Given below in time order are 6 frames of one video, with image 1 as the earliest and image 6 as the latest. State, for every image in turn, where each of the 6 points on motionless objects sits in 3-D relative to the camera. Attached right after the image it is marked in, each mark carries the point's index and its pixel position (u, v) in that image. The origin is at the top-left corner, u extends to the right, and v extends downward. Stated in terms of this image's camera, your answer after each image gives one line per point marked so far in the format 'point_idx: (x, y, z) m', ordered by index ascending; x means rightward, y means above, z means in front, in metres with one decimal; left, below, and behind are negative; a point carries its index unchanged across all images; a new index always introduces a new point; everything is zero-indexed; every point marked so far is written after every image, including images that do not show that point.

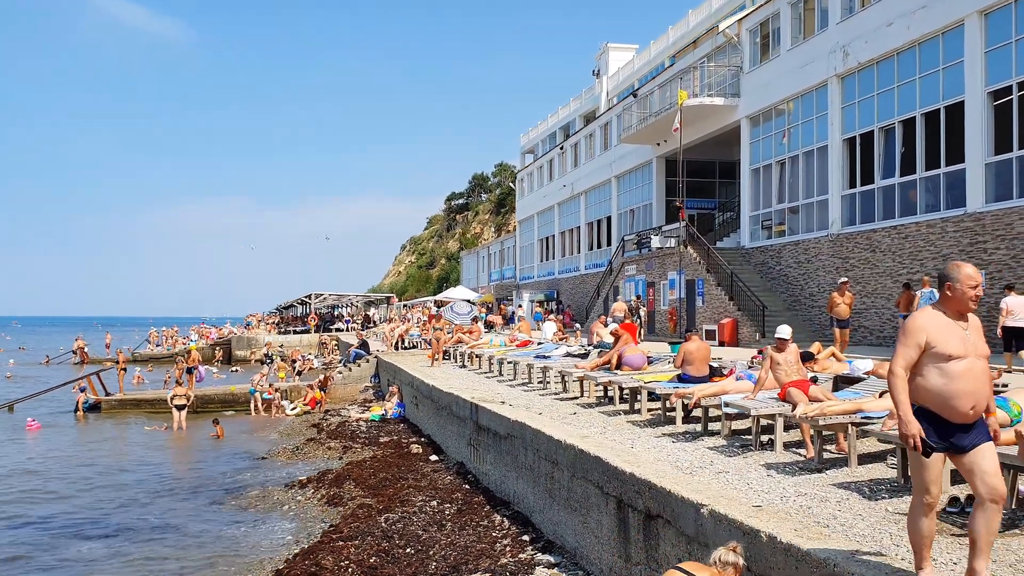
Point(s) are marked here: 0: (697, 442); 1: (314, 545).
0: (+2.0, -1.6, +8.2) m
1: (-2.2, -2.8, +8.2) m
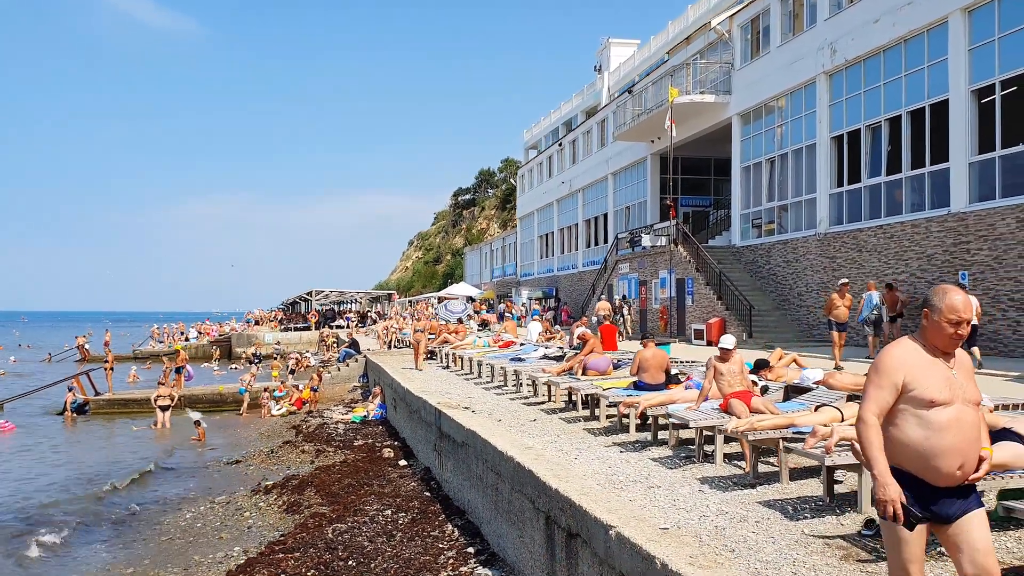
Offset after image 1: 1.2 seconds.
0: (+1.4, -1.7, +8.1) m
1: (-2.8, -2.9, +8.2) m
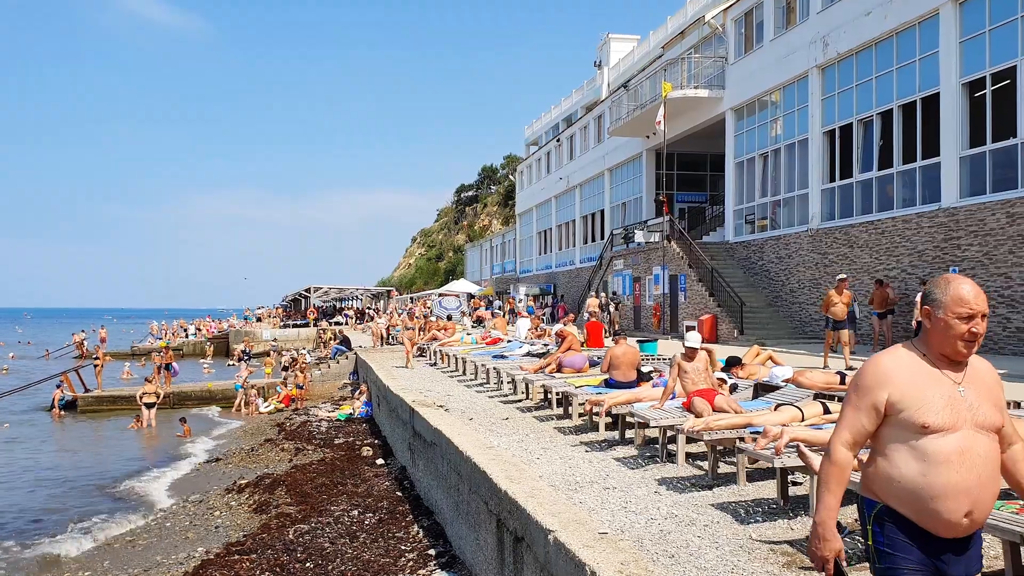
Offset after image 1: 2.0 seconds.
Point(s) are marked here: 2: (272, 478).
0: (+1.0, -1.7, +7.9) m
1: (-3.2, -2.9, +8.0) m
2: (-3.8, -3.0, +12.2) m
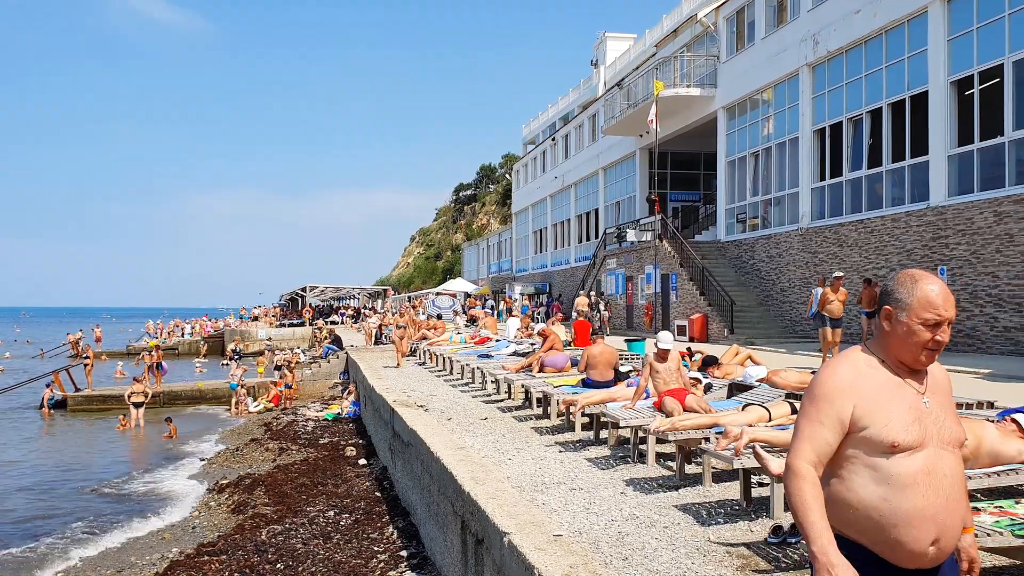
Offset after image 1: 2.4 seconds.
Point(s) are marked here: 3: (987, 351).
0: (+0.7, -1.7, +7.8) m
1: (-3.5, -2.9, +8.0) m
2: (-4.1, -3.0, +12.1) m
3: (+9.0, -1.2, +14.5) m
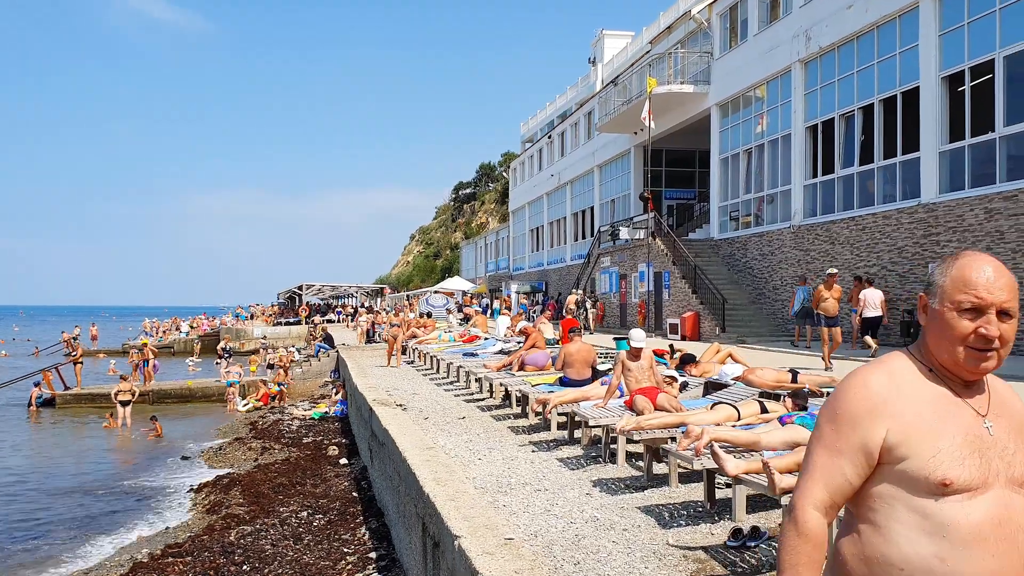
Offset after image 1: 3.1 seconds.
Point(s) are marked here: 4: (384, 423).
0: (+0.4, -1.6, +7.7) m
1: (-3.8, -2.8, +7.8) m
2: (-4.4, -3.0, +12.0) m
3: (+8.8, -1.2, +14.4) m
4: (-1.6, -1.7, +9.4) m
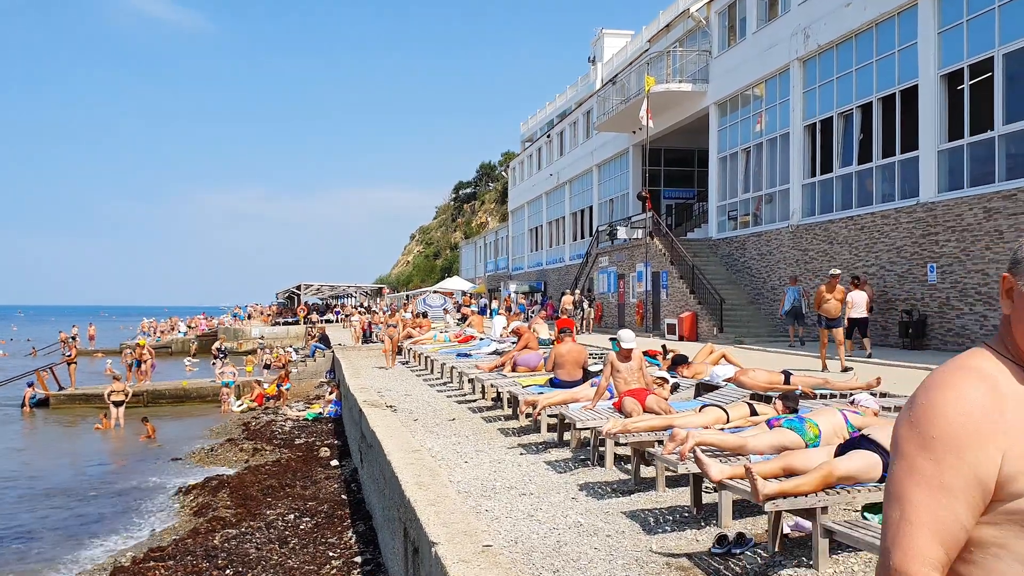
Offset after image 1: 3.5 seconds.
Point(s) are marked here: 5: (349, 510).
0: (+0.3, -1.6, +7.5) m
1: (-3.9, -2.8, +7.7) m
2: (-4.5, -3.0, +11.8) m
3: (+8.6, -1.2, +14.2) m
4: (-1.7, -1.6, +9.2) m
5: (-2.0, -2.7, +9.4) m
